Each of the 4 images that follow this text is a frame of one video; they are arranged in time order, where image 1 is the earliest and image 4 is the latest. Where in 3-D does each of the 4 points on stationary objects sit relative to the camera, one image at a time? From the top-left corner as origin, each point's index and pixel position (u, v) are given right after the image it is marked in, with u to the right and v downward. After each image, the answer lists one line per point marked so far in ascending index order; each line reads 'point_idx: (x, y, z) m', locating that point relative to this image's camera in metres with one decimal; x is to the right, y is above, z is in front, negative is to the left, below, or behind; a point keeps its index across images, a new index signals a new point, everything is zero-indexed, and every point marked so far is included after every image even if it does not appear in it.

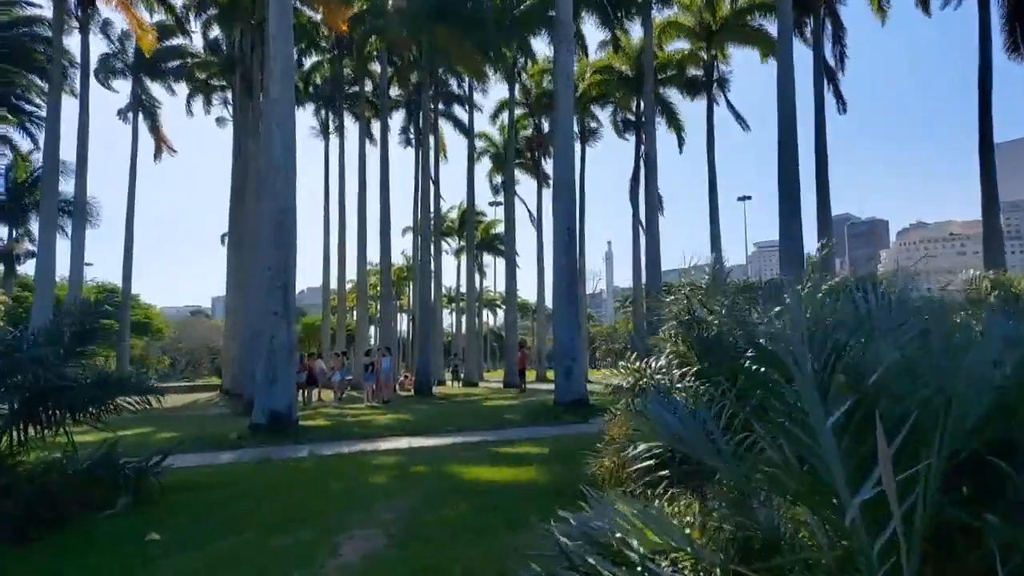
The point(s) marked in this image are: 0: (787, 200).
0: (+5.8, +1.8, +18.8) m
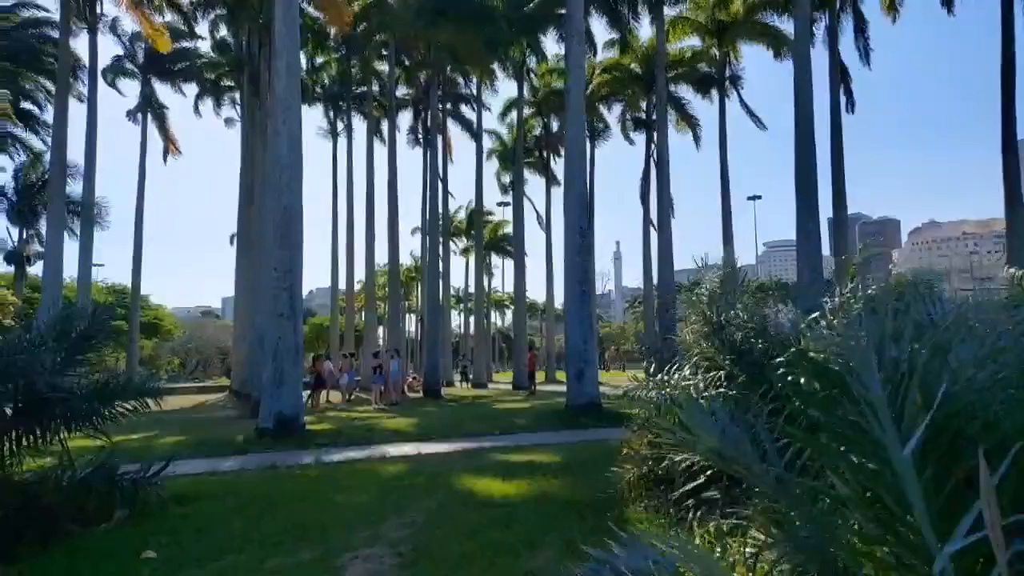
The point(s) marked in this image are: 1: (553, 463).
0: (+6.0, +1.8, +18.4) m
1: (+0.5, -2.0, +10.3) m
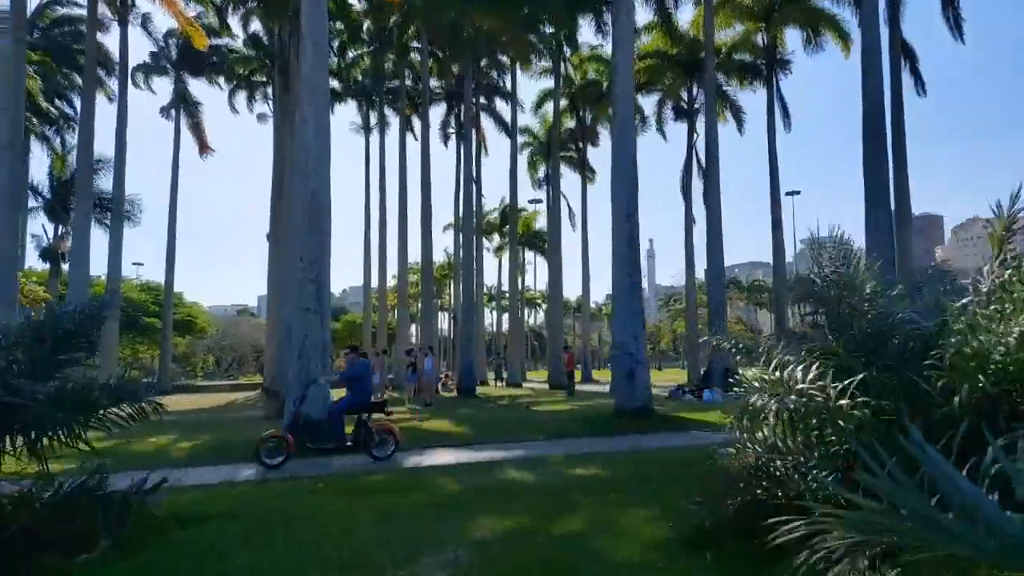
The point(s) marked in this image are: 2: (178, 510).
0: (+6.8, +1.9, +17.0) m
1: (+1.0, -1.9, +9.1) m
2: (-2.8, -1.9, +7.6) m
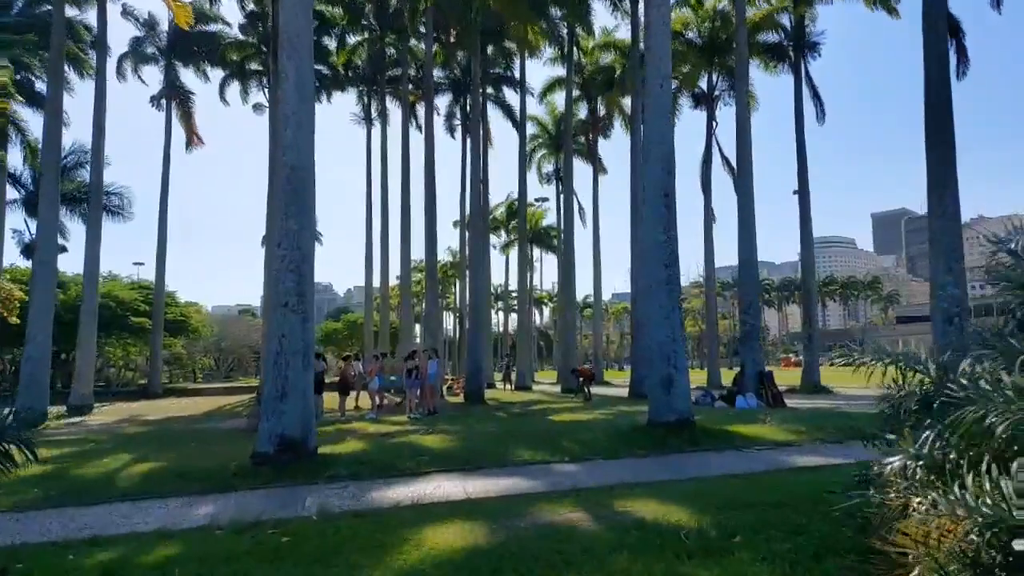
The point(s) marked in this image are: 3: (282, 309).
0: (+7.0, +2.1, +14.6) m
1: (+1.3, -1.8, +6.7) m
2: (-2.6, -1.8, +5.3) m
3: (-3.0, -0.3, +12.0) m
